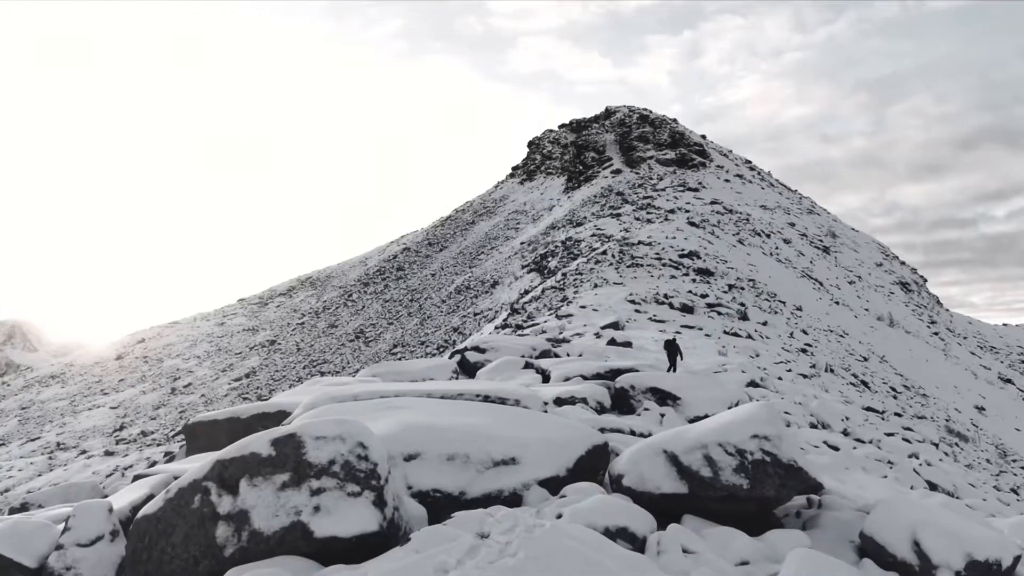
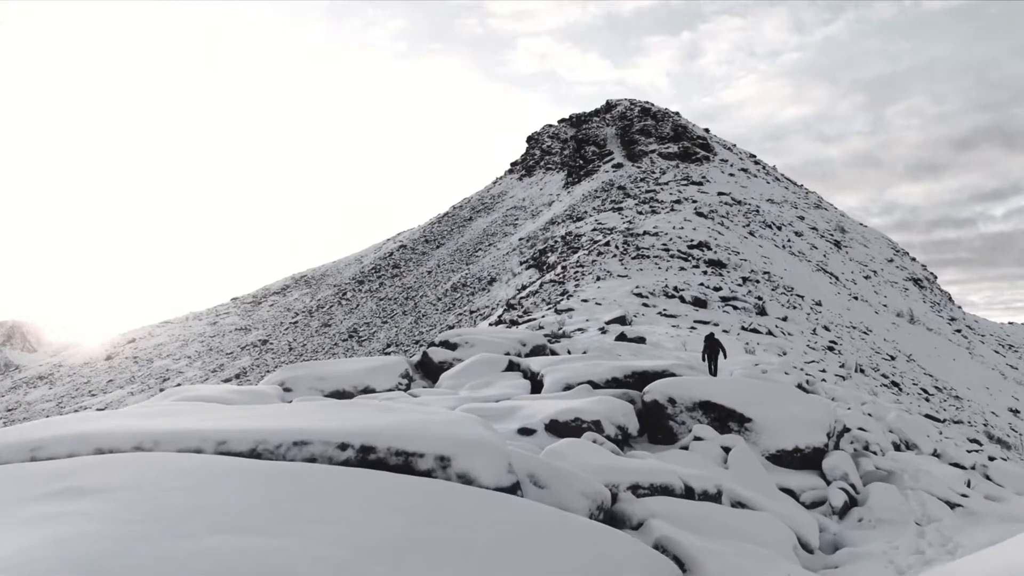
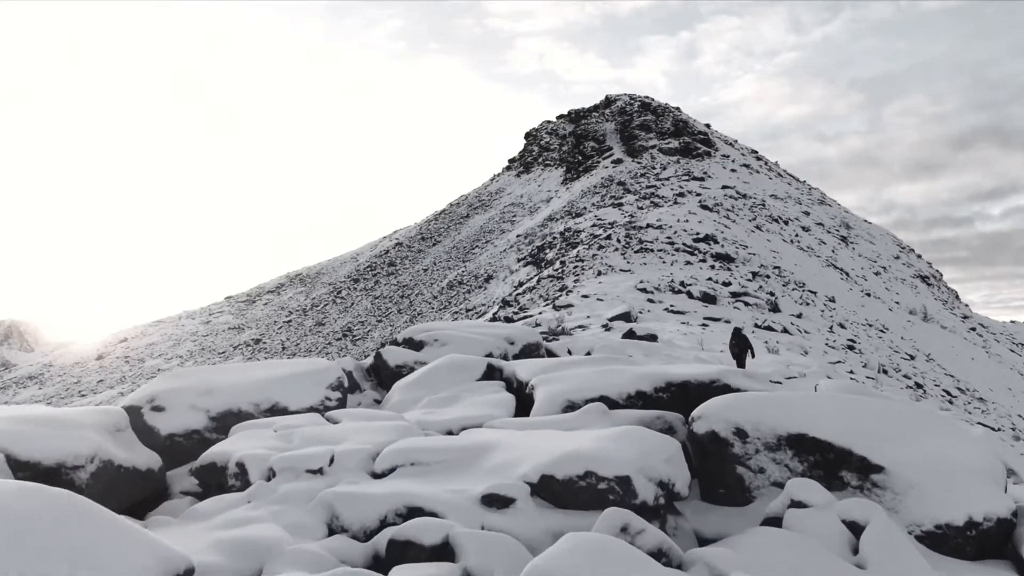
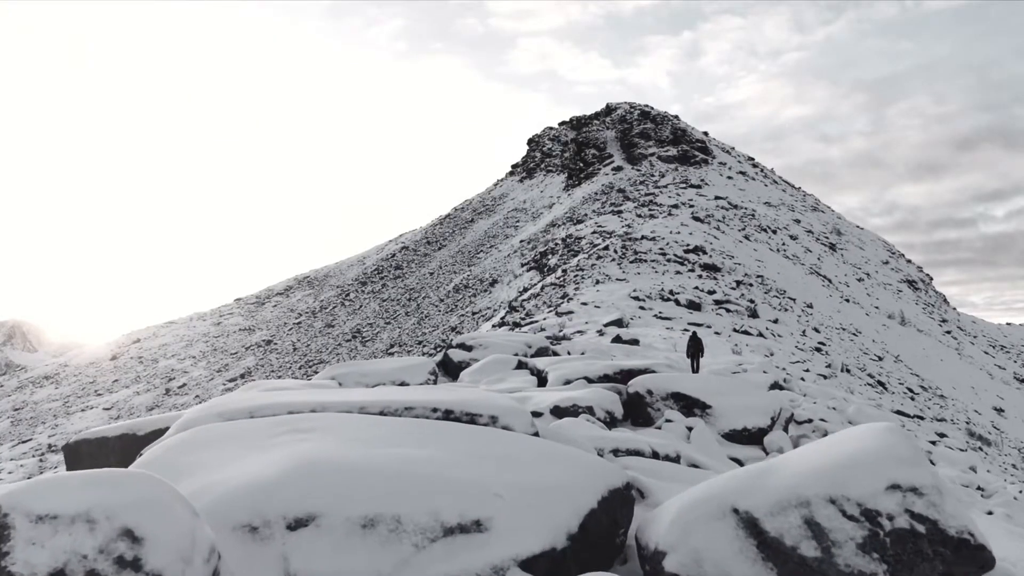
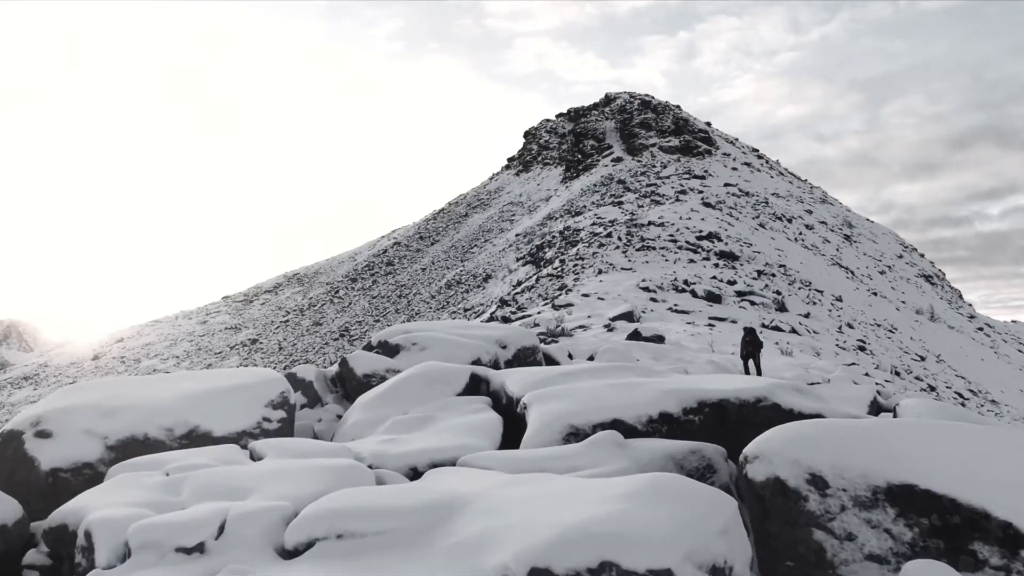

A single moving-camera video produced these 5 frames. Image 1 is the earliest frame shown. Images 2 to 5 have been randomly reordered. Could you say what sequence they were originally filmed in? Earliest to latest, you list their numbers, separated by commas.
4, 2, 3, 5
